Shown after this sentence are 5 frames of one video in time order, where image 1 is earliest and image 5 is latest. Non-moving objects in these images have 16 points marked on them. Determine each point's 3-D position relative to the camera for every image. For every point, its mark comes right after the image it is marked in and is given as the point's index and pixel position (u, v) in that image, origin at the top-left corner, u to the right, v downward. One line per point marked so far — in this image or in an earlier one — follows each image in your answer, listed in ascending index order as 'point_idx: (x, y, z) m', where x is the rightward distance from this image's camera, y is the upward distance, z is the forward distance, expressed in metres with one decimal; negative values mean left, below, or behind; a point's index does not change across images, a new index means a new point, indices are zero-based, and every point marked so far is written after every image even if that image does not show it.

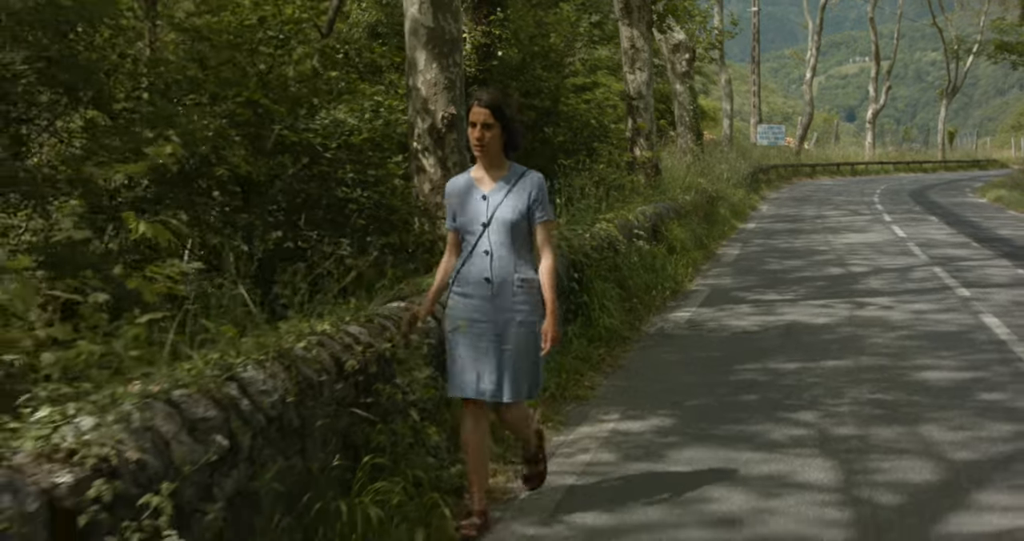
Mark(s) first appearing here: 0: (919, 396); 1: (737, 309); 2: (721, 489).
0: (+1.9, -0.6, +6.8) m
1: (+1.7, -0.3, +10.7) m
2: (+0.7, -0.8, +5.1) m
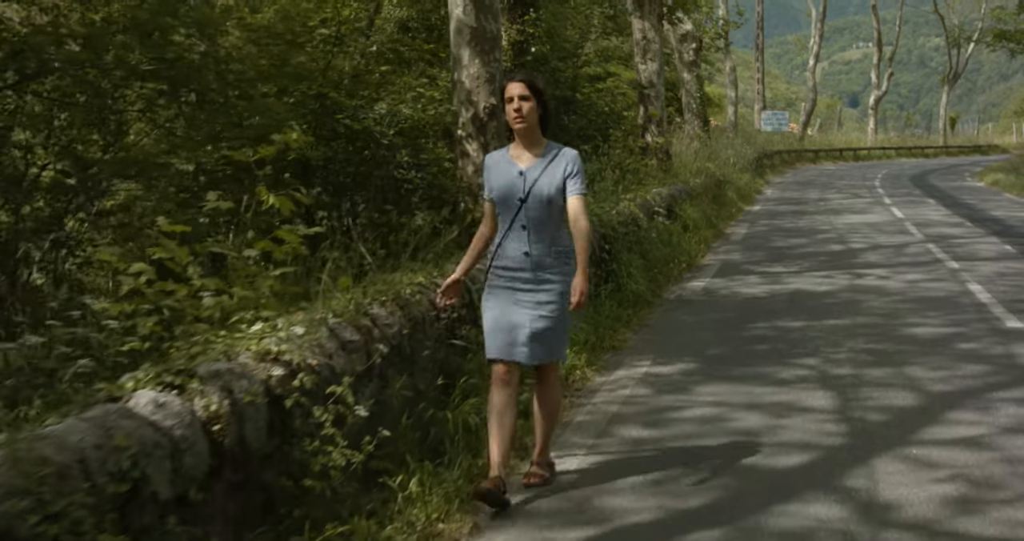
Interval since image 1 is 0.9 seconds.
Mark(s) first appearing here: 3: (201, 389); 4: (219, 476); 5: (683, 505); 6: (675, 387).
0: (+2.2, -0.4, +7.9) m
1: (+1.9, -0.1, +11.8) m
2: (+1.0, -0.6, +6.2) m
3: (-0.8, -0.3, +3.7) m
4: (-0.7, -0.5, +3.6) m
5: (+0.6, -0.8, +4.7) m
6: (+0.8, -0.6, +6.9) m
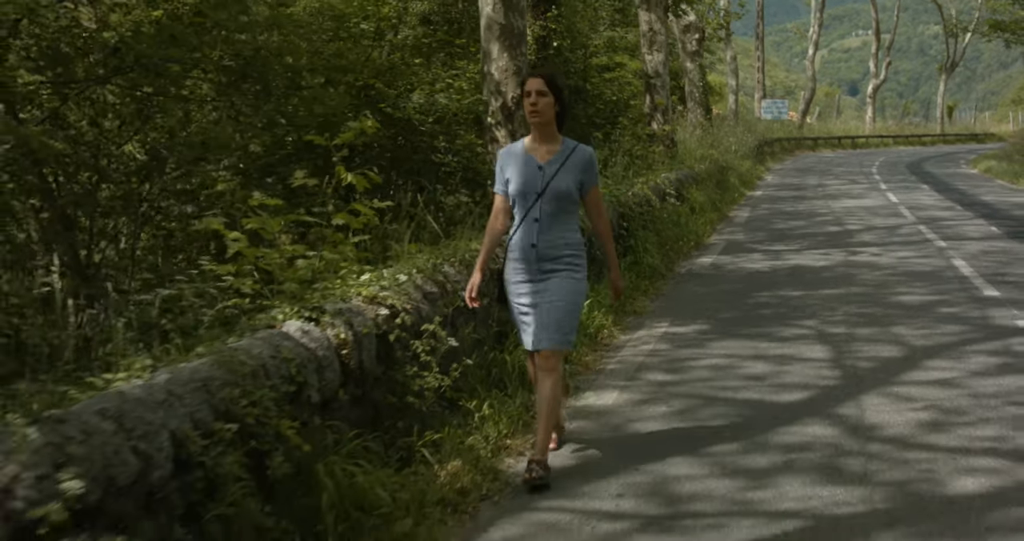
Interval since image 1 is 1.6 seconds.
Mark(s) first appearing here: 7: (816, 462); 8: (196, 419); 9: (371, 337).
0: (+2.4, -0.2, +8.9) m
1: (+2.1, +0.1, +12.8) m
2: (+1.2, -0.5, +7.2) m
3: (-0.6, -0.2, +4.7) m
4: (-0.5, -0.4, +4.6) m
5: (+0.8, -0.6, +5.7) m
6: (+1.0, -0.4, +7.9) m
7: (+1.1, -0.7, +5.0) m
8: (-0.8, -0.4, +3.5) m
9: (-0.5, -0.2, +4.9) m
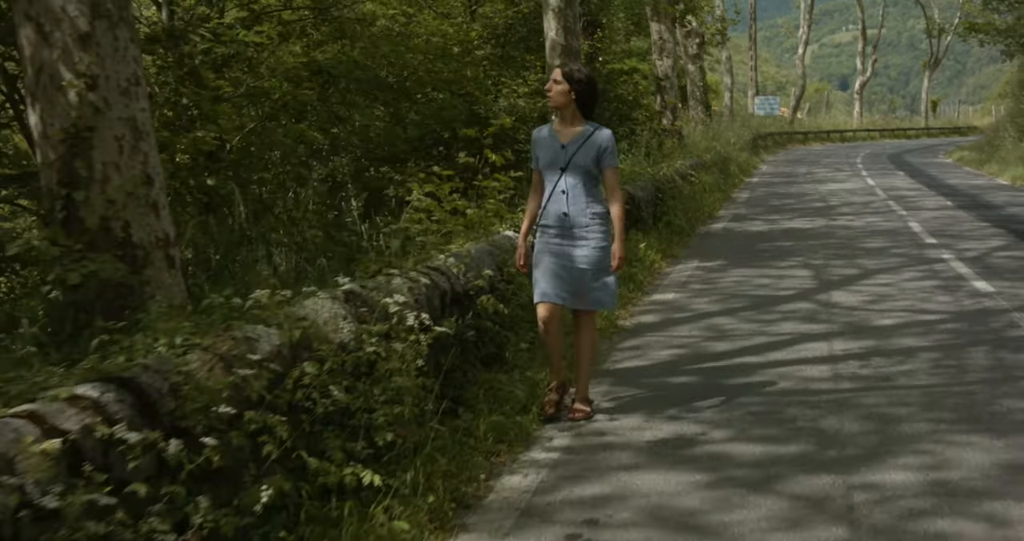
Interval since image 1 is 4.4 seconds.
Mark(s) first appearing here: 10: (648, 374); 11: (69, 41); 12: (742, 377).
0: (+3.0, +0.2, +12.5) m
1: (+2.8, +0.5, +16.4) m
2: (+1.9, -0.1, +10.8) m
3: (+0.1, +0.2, +8.3) m
4: (+0.1, 0.0, +8.2) m
5: (+1.4, -0.2, +9.3) m
6: (+1.6, 0.0, +11.5) m
7: (+1.8, -0.3, +8.6) m
8: (-0.1, 0.0, +7.1) m
9: (+0.2, +0.2, +8.5) m
10: (+0.7, -0.5, +7.0) m
11: (-1.6, +0.8, +5.2) m
12: (+1.1, -0.5, +6.7) m
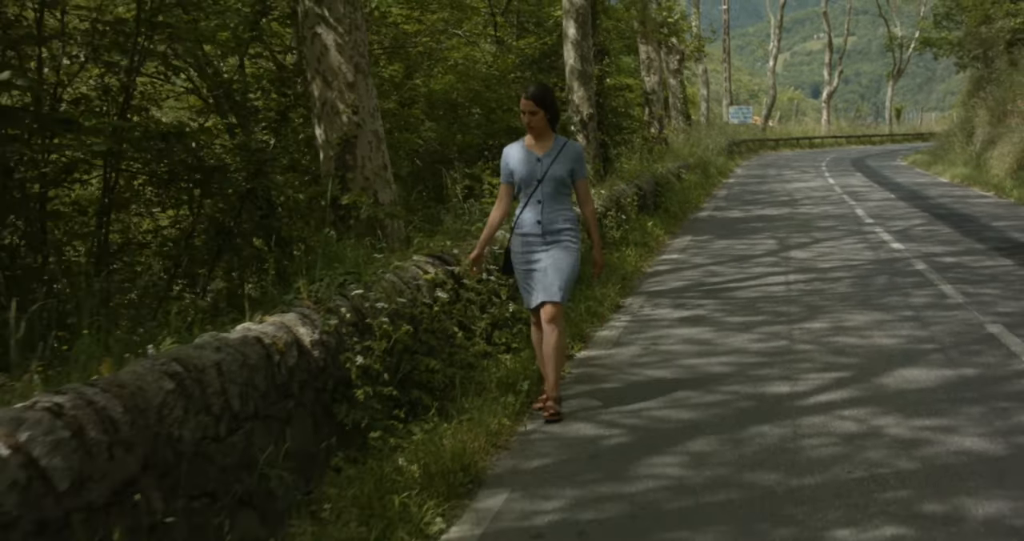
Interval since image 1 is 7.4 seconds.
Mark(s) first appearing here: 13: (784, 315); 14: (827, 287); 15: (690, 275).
0: (+3.4, +0.5, +16.4) m
1: (+3.1, +0.8, +20.3) m
2: (+2.3, +0.3, +14.7) m
3: (+0.6, +0.5, +12.1) m
4: (+0.6, +0.3, +12.0) m
5: (+1.9, +0.1, +13.1) m
6: (+2.1, +0.3, +15.4) m
7: (+2.2, 0.0, +12.5) m
8: (+0.4, +0.3, +10.9) m
9: (+0.7, +0.5, +12.3) m
10: (+1.2, -0.2, +10.8) m
11: (-1.1, +1.2, +9.0) m
12: (+1.6, -0.2, +10.5) m
13: (+1.7, -0.3, +9.1) m
14: (+2.3, -0.1, +10.5) m
15: (+1.5, 0.0, +12.0) m
